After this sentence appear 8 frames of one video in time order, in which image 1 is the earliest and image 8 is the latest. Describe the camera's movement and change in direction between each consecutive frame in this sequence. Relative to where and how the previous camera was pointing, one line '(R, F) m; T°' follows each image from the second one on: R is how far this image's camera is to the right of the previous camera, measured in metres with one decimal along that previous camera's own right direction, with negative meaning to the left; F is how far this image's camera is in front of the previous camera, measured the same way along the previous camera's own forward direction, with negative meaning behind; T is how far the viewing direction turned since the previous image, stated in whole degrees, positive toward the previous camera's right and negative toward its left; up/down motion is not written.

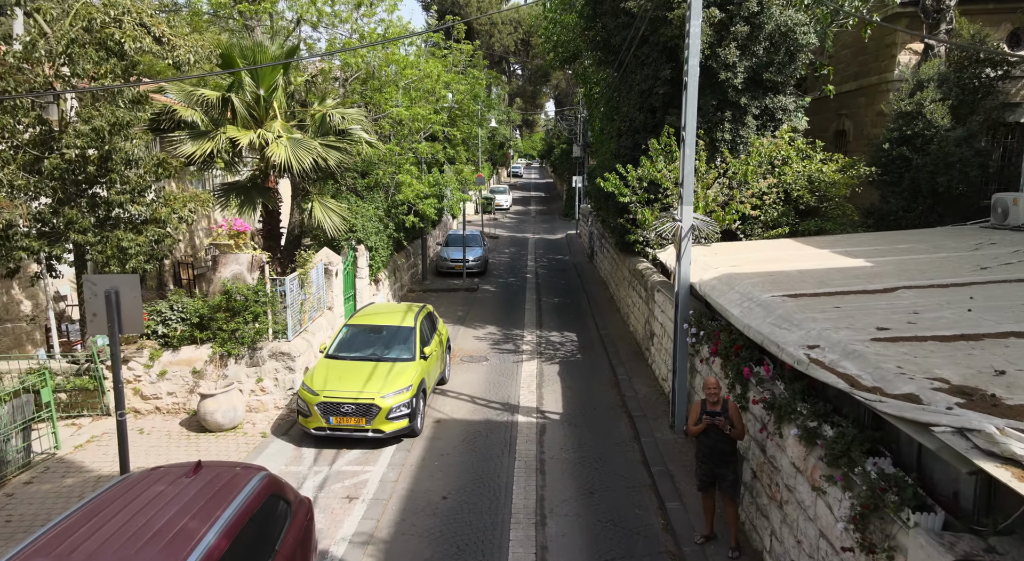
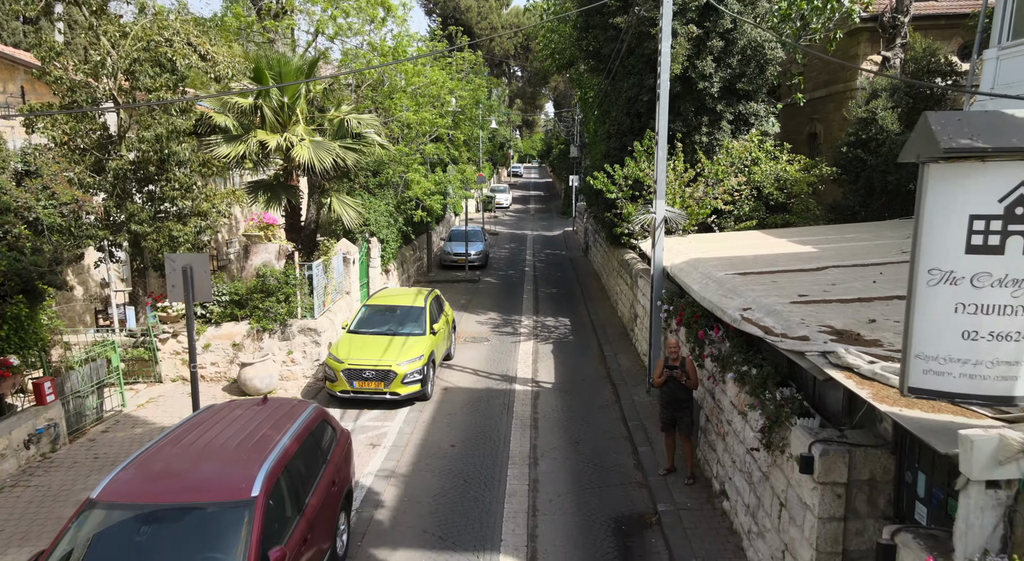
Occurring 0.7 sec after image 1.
(0.0, -1.6) m; 0°
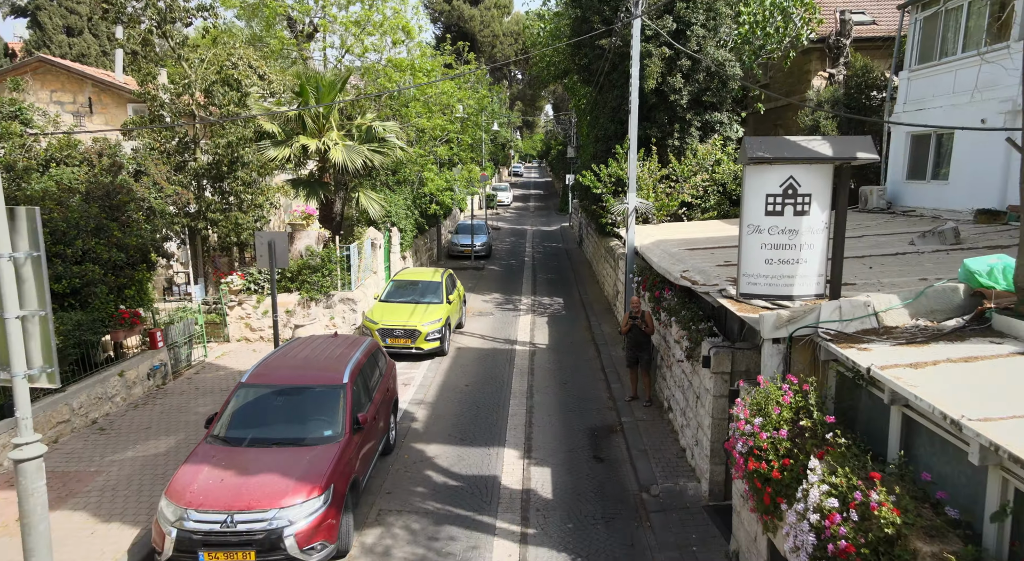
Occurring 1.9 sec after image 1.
(0.0, -2.8) m; 0°
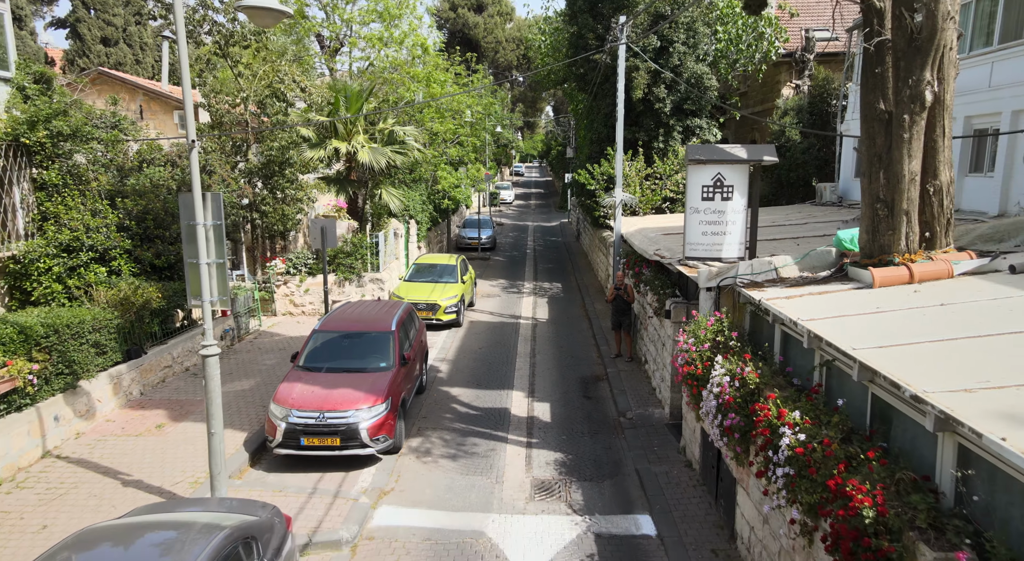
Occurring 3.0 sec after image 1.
(-0.1, -2.5) m; 0°
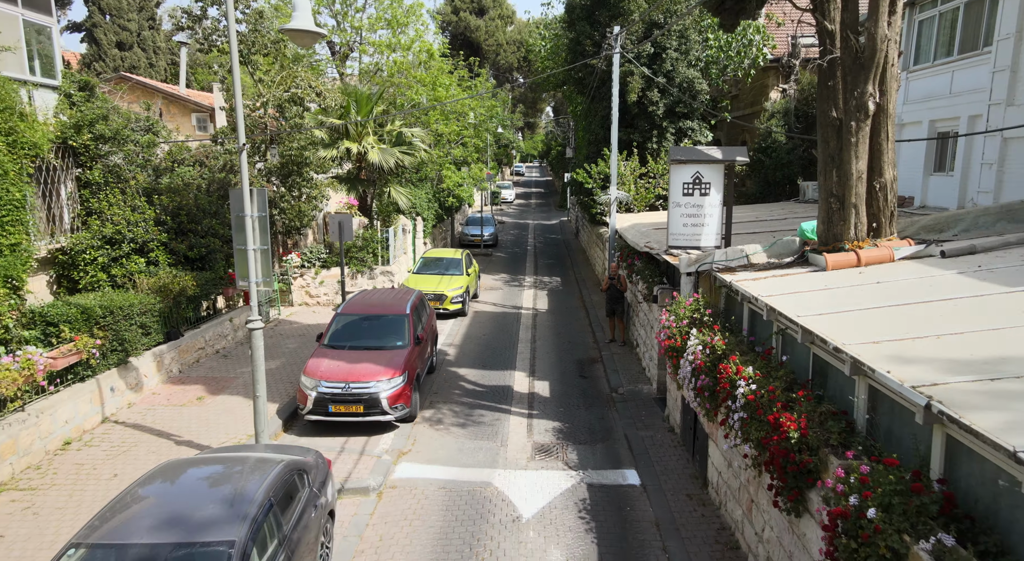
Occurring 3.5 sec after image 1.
(0.0, -1.2) m; 0°
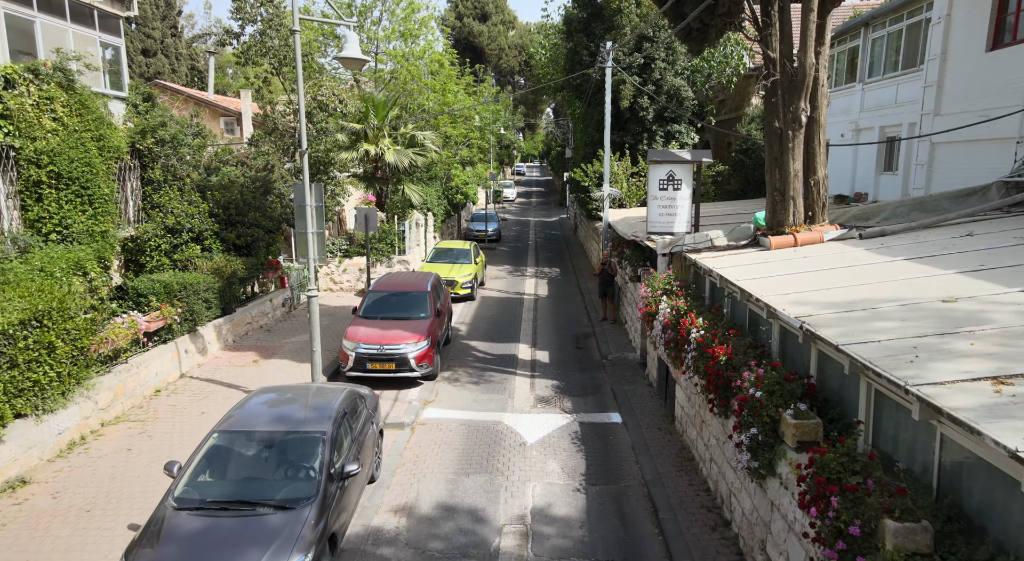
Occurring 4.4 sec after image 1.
(-0.1, -2.1) m; 0°
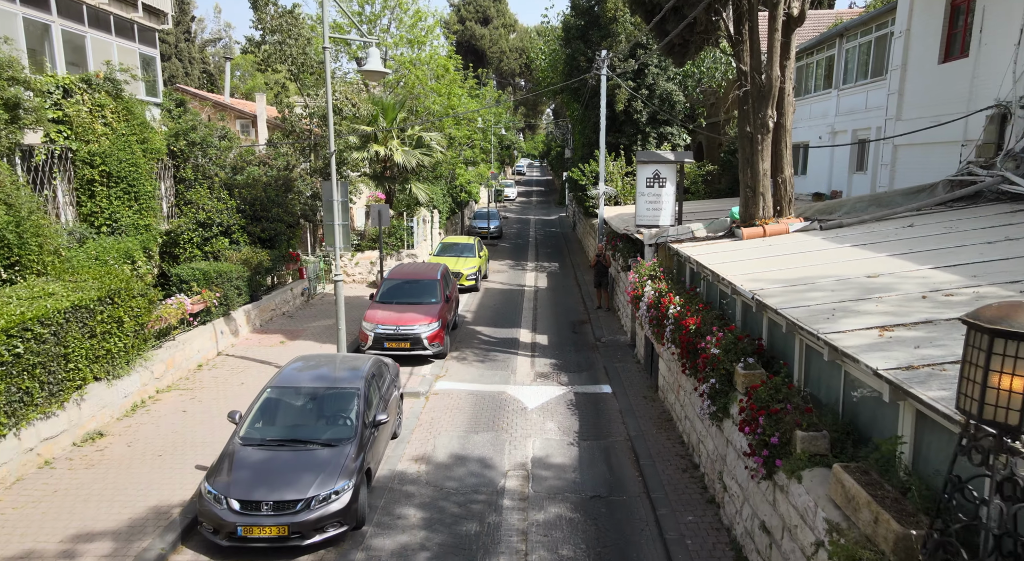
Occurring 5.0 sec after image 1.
(0.0, -1.4) m; 0°
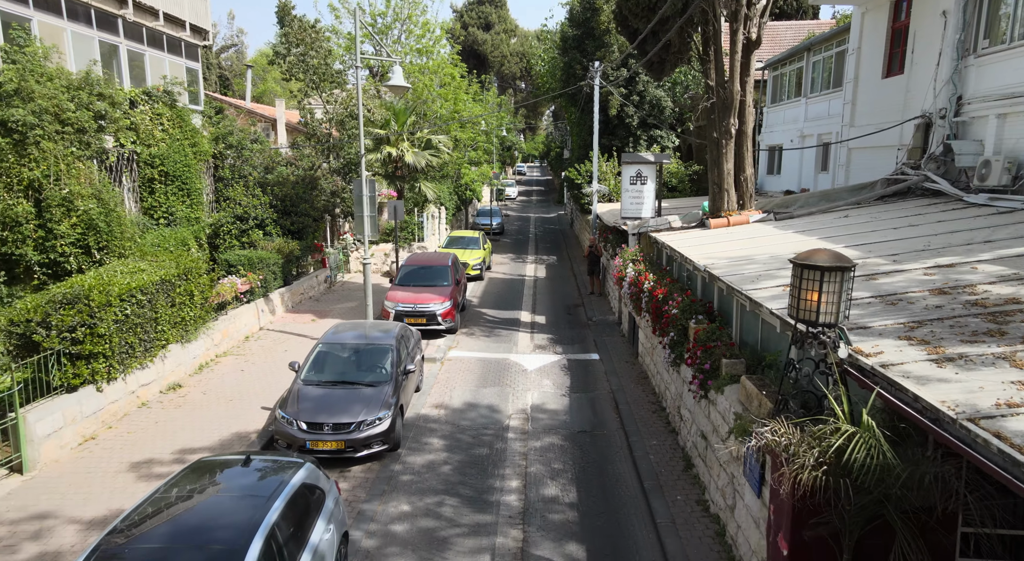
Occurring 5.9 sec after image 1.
(0.0, -2.1) m; 0°
